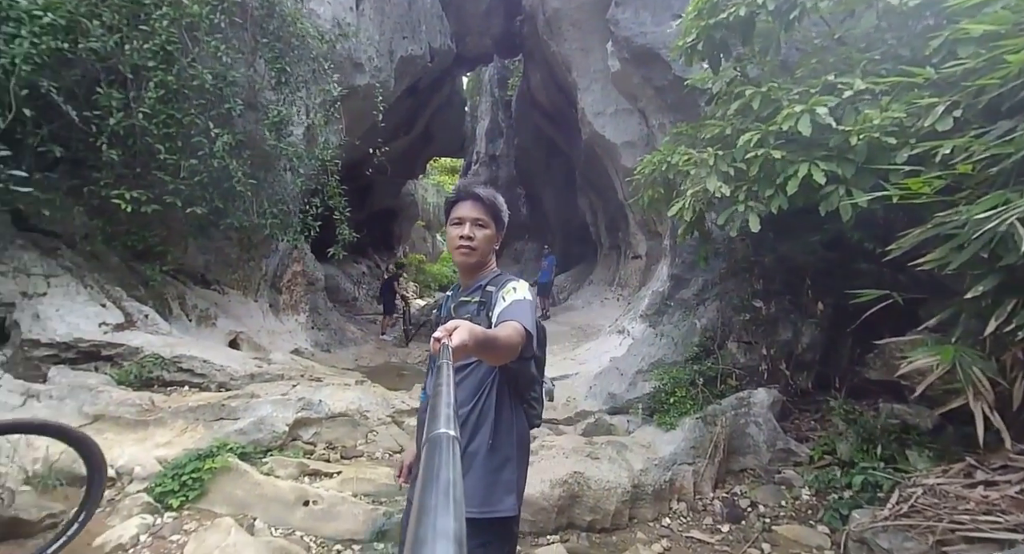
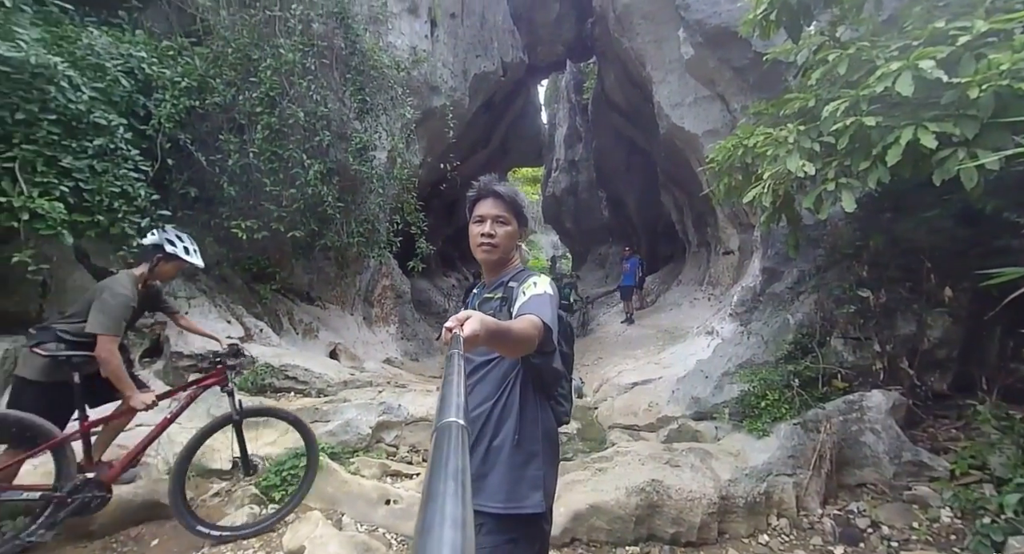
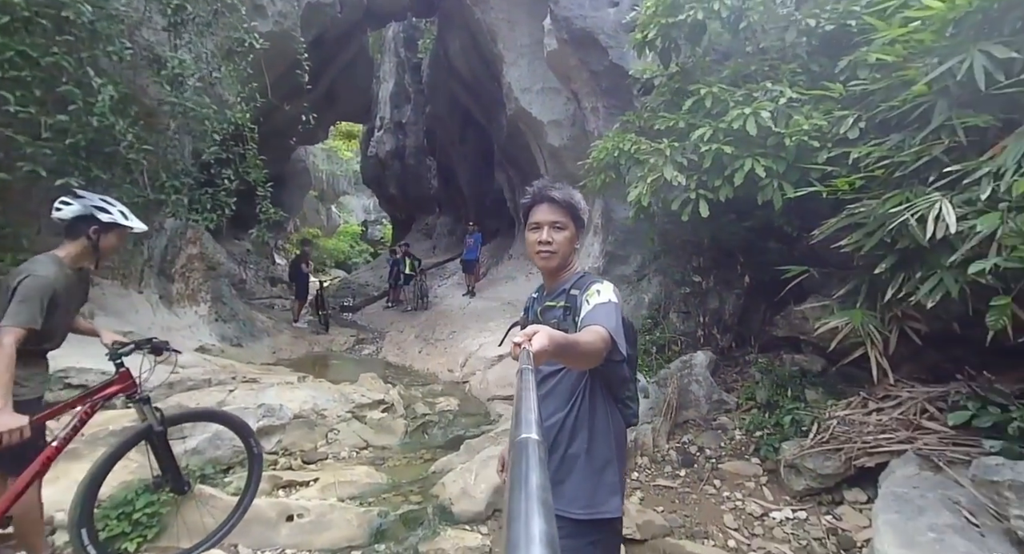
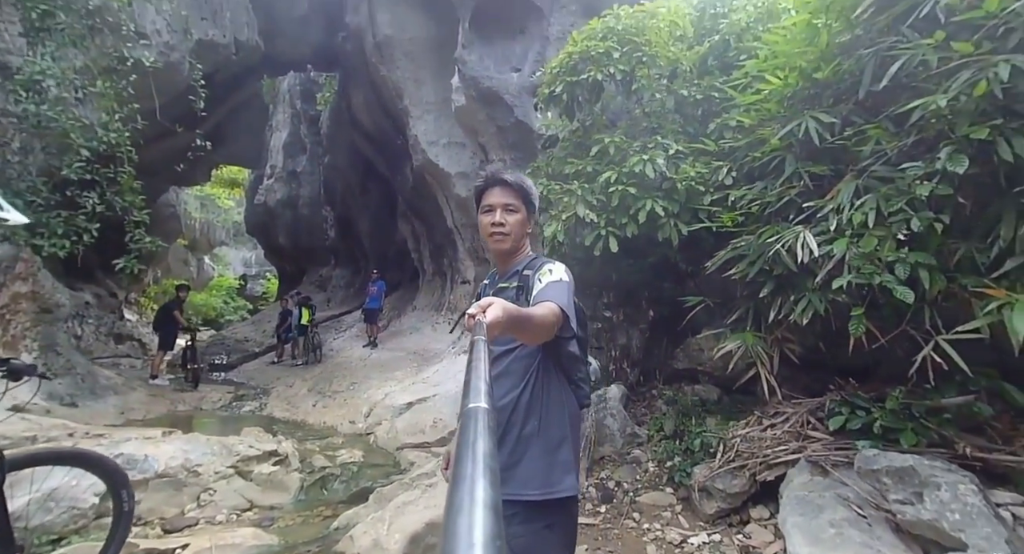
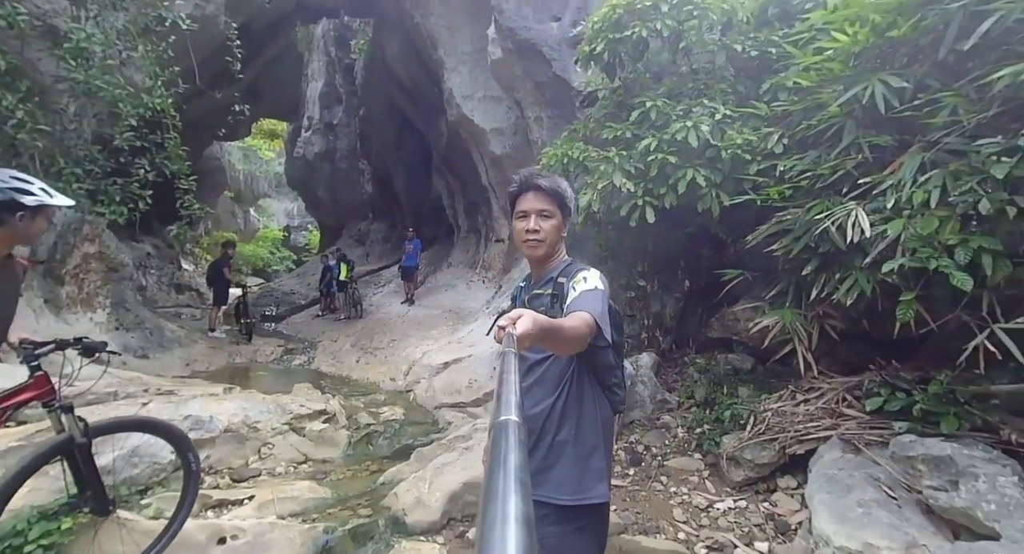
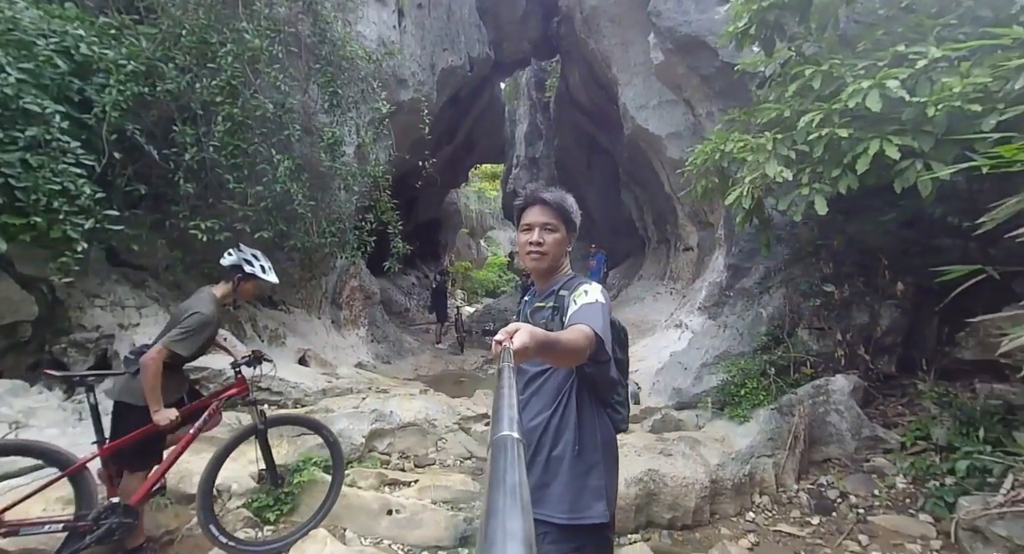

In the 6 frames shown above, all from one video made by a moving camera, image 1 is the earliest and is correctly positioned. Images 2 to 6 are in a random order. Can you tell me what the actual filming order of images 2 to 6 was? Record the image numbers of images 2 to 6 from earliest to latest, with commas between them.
2, 6, 3, 5, 4
